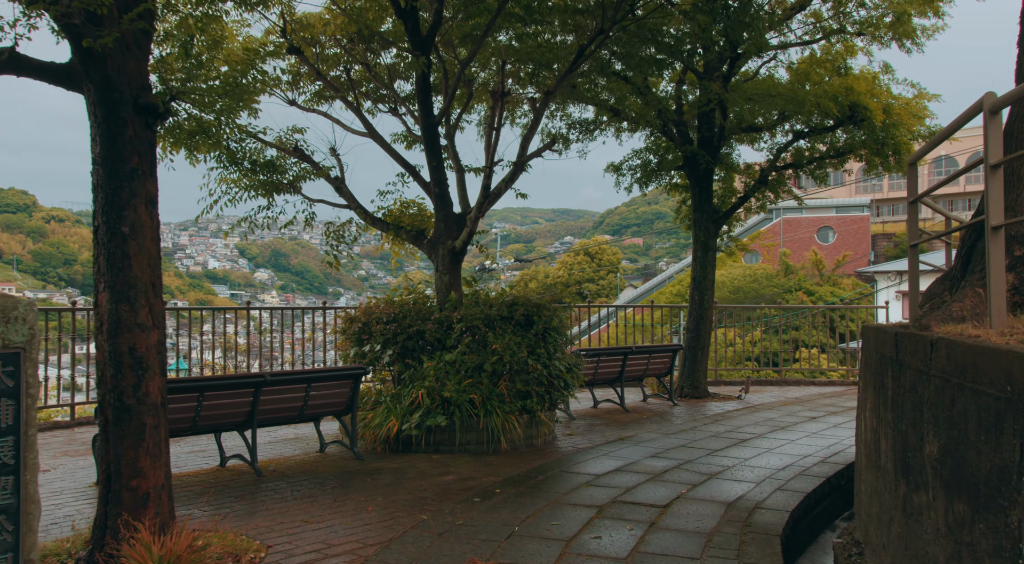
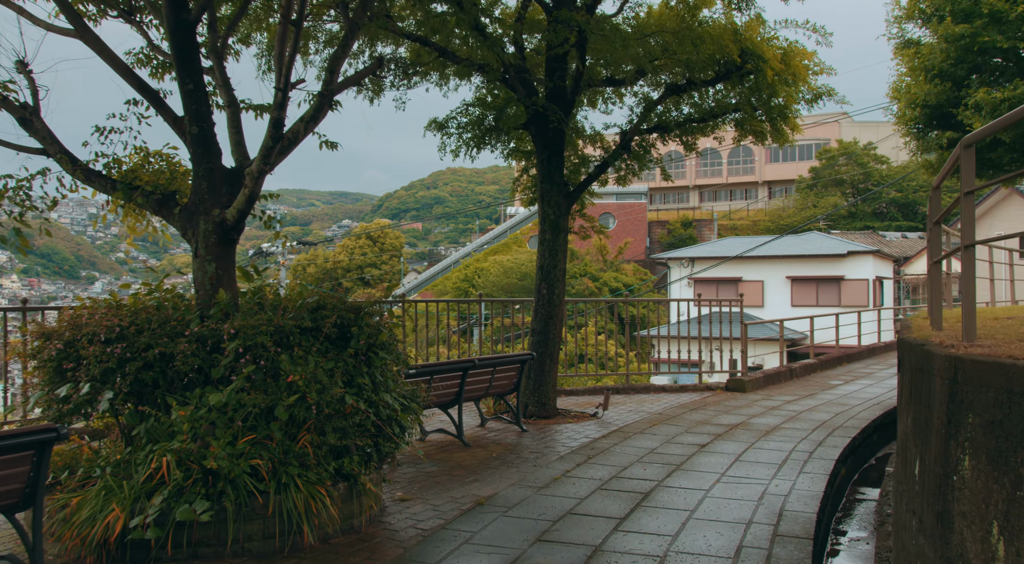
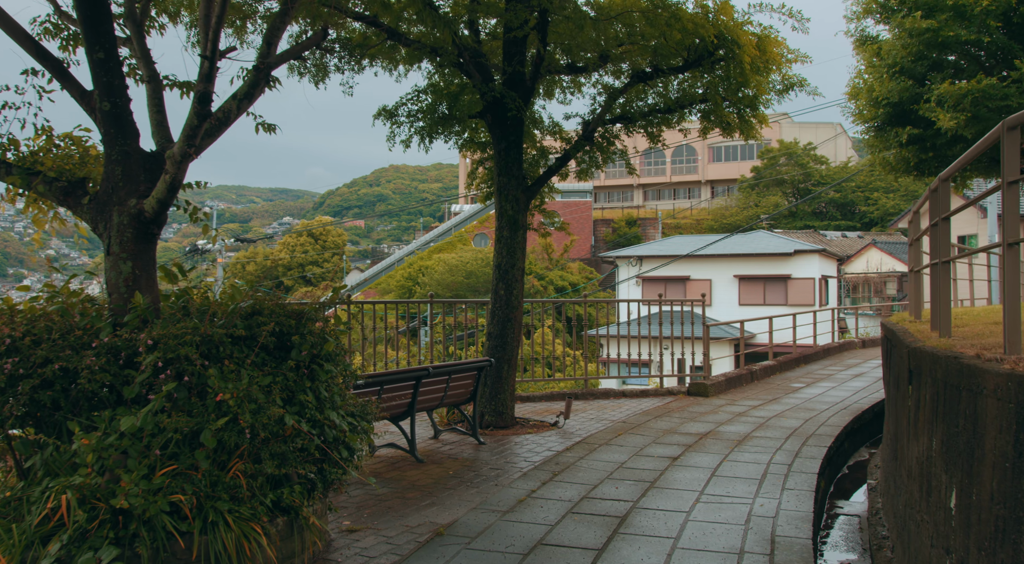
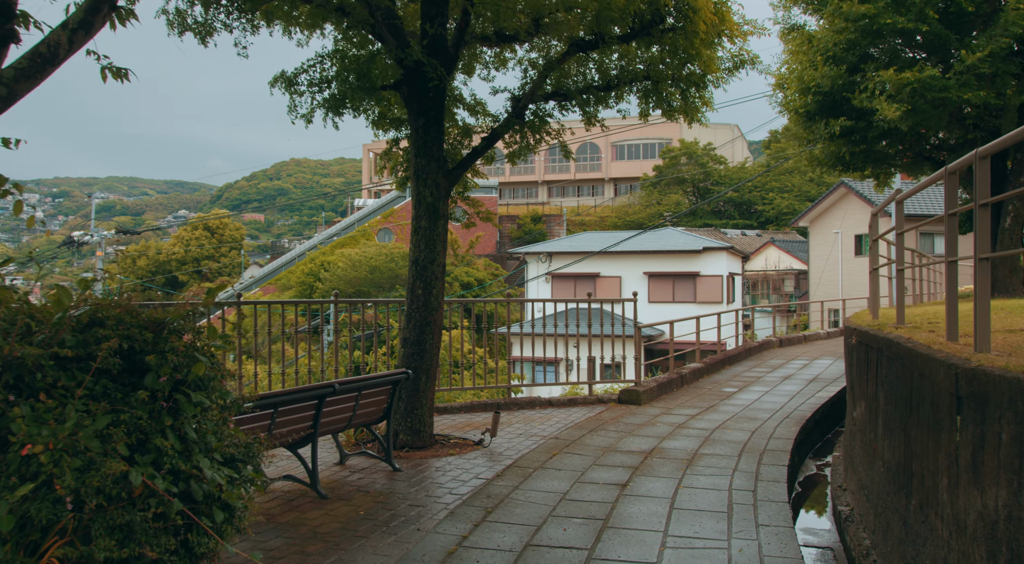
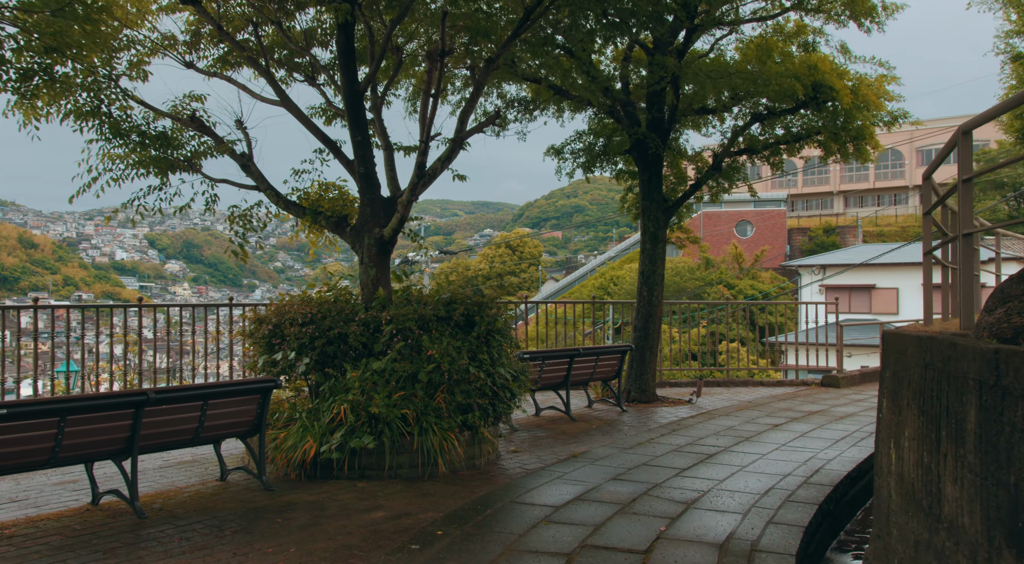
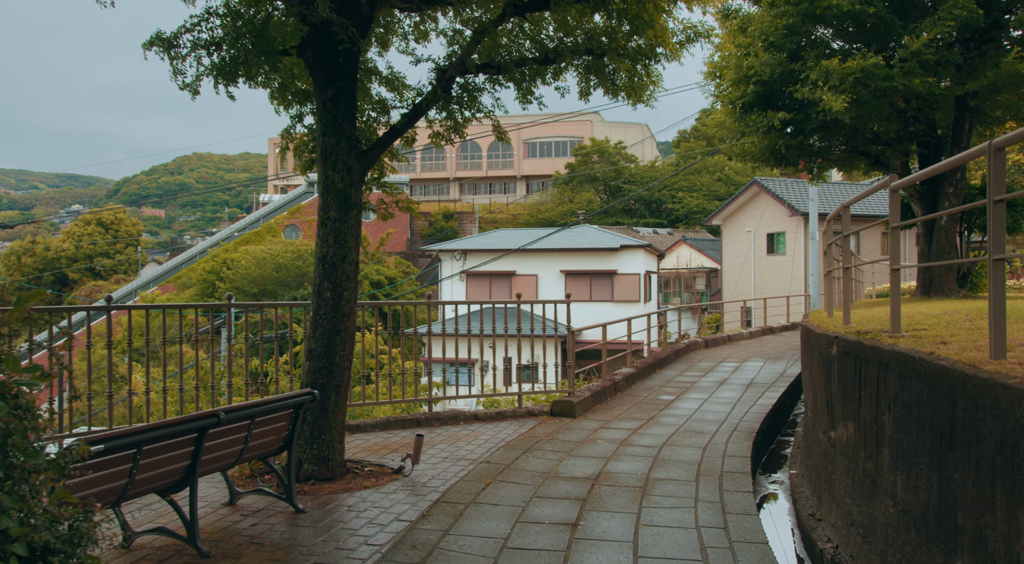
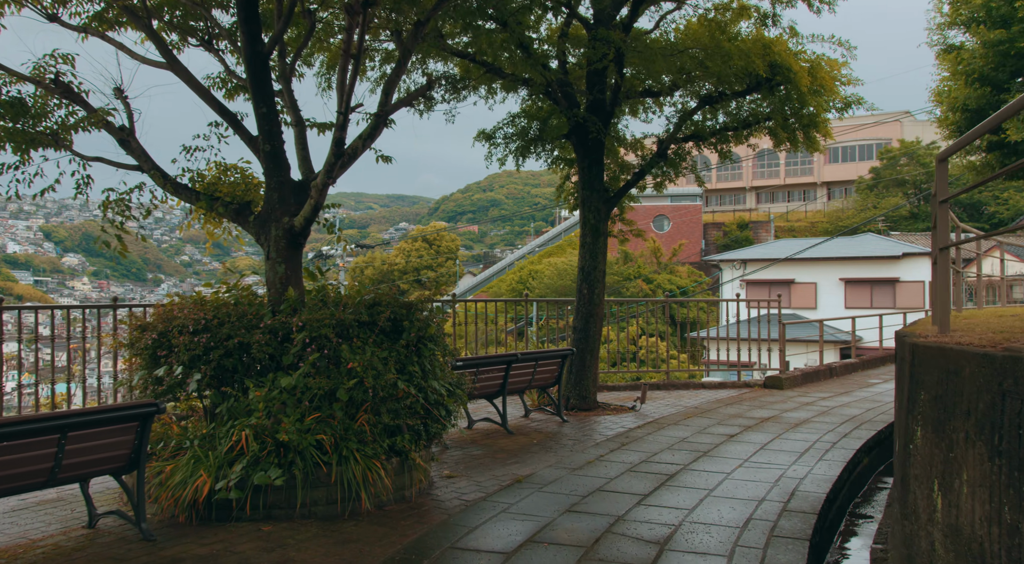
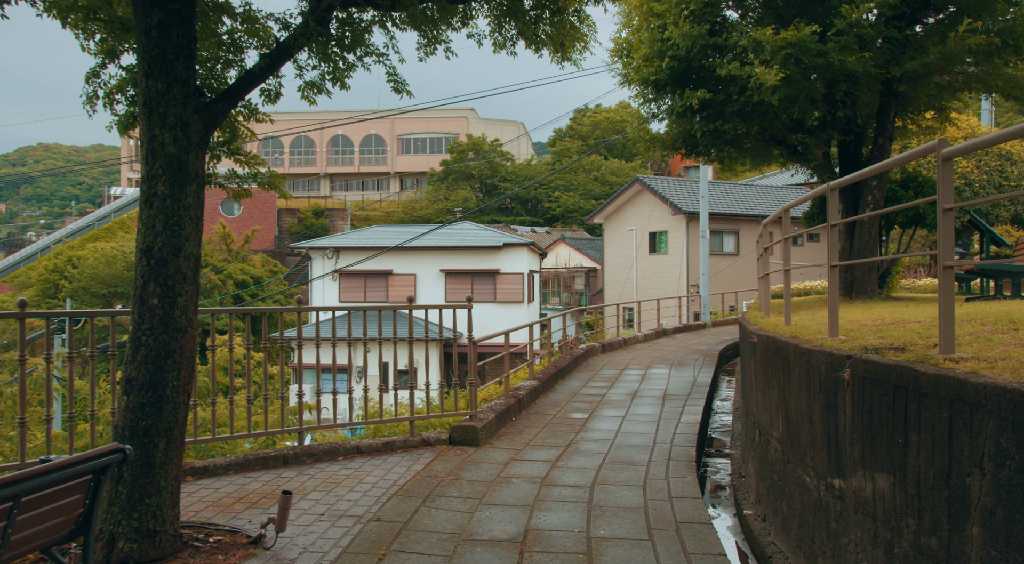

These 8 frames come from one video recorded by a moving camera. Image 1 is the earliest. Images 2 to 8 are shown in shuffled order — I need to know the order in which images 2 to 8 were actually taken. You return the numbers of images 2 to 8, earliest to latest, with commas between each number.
5, 7, 2, 3, 4, 6, 8
